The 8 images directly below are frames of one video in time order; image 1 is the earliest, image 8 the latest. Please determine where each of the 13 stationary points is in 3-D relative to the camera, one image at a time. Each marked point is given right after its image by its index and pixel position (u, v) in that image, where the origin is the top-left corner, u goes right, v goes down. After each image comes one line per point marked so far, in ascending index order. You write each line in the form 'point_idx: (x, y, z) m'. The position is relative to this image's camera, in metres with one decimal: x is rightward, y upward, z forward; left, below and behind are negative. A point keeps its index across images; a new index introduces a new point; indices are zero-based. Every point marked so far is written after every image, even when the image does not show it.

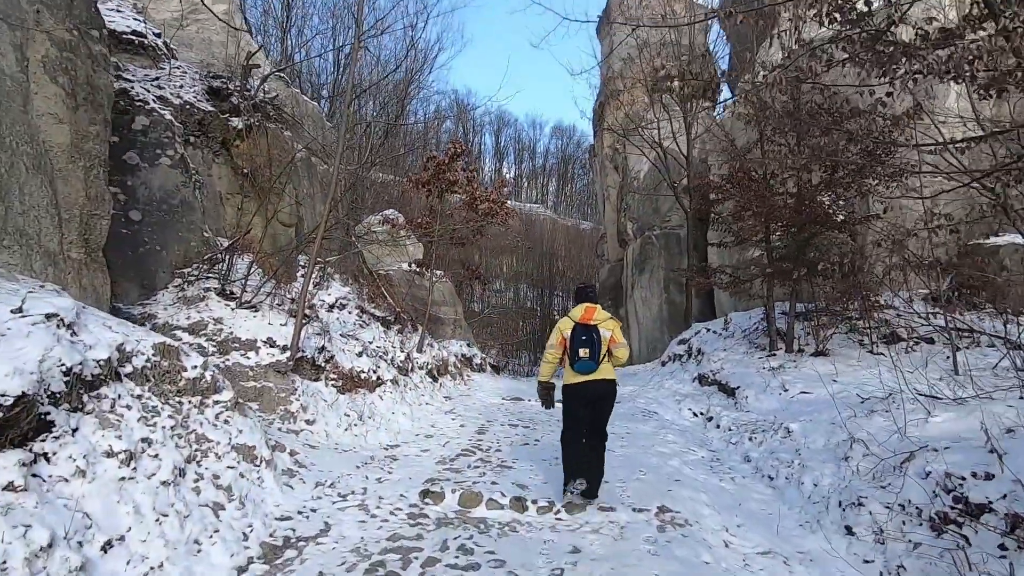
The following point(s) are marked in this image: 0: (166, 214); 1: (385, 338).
0: (-5.0, +1.1, +7.8) m
1: (-2.2, -0.9, +9.2) m
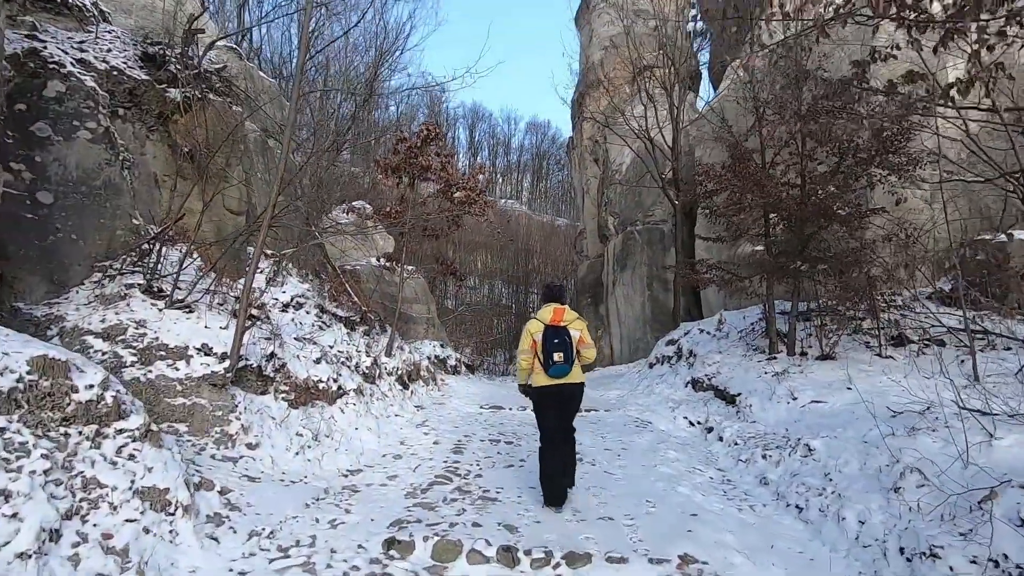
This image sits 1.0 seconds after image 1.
0: (-5.3, +1.1, +6.6) m
1: (-2.5, -0.8, +8.2) m
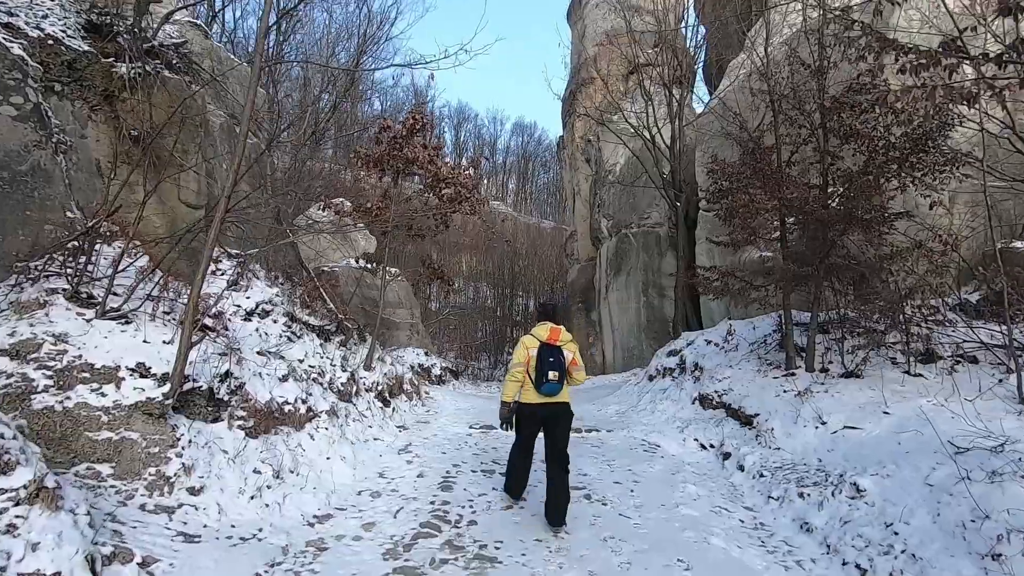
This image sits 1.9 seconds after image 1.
0: (-5.3, +1.1, +5.6) m
1: (-2.6, -0.9, +7.2) m
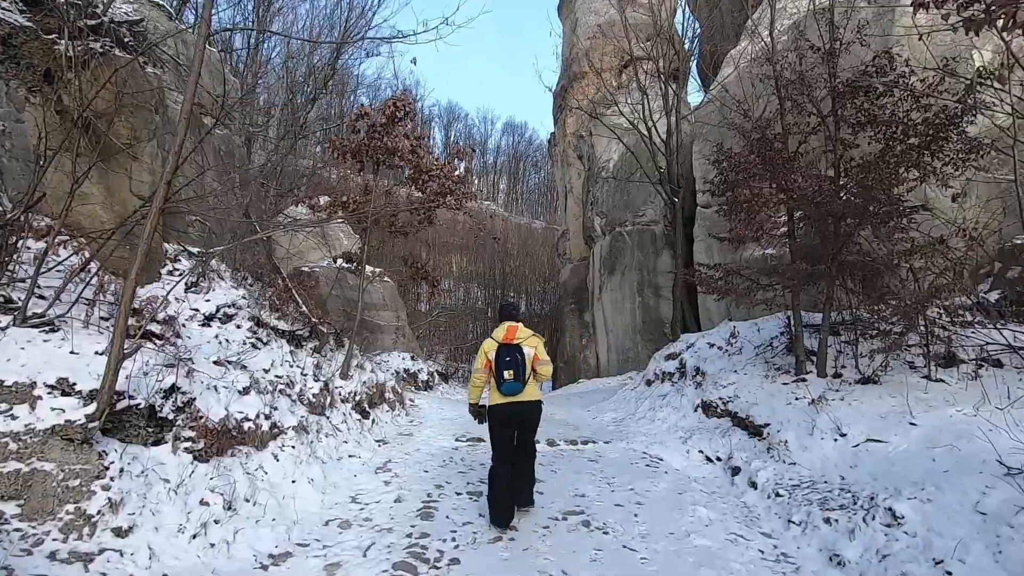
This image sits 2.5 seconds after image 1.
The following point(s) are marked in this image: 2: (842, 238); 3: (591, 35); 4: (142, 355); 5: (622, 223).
0: (-5.4, +1.1, +4.9) m
1: (-2.7, -0.9, +6.6) m
2: (+4.5, +0.7, +7.4) m
3: (+2.7, +8.8, +18.7) m
4: (-3.3, -0.6, +4.8) m
5: (+3.3, +2.0, +16.1) m
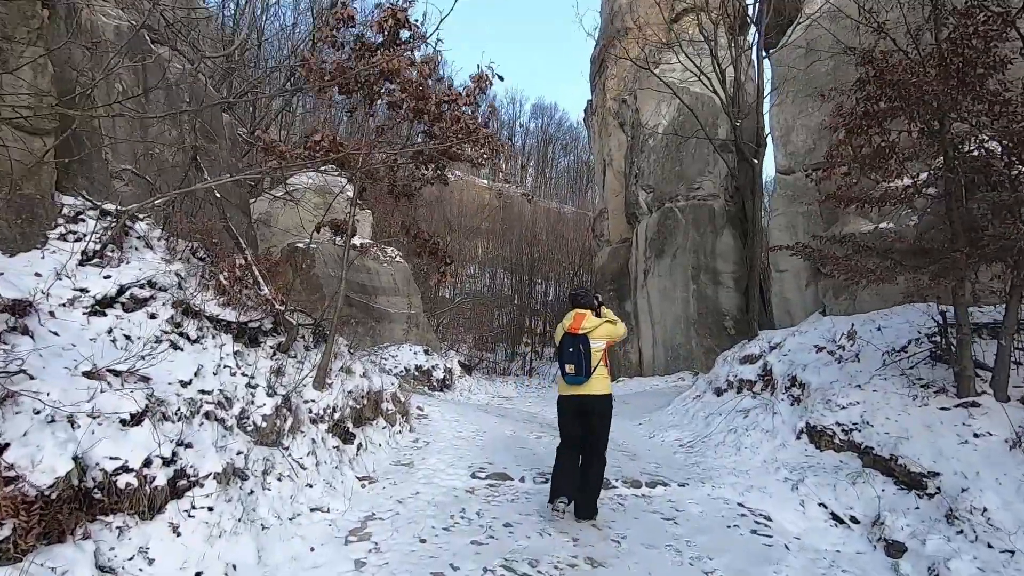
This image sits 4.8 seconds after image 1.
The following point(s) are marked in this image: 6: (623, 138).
0: (-5.1, +1.3, +2.9) m
1: (-2.4, -0.7, +4.5) m
2: (+4.9, +0.8, +5.0) m
3: (+3.8, +9.2, +16.1) m
4: (-3.0, -0.4, +2.8) m
5: (+4.2, +2.3, +13.8) m
6: (+3.6, +4.8, +17.2) m
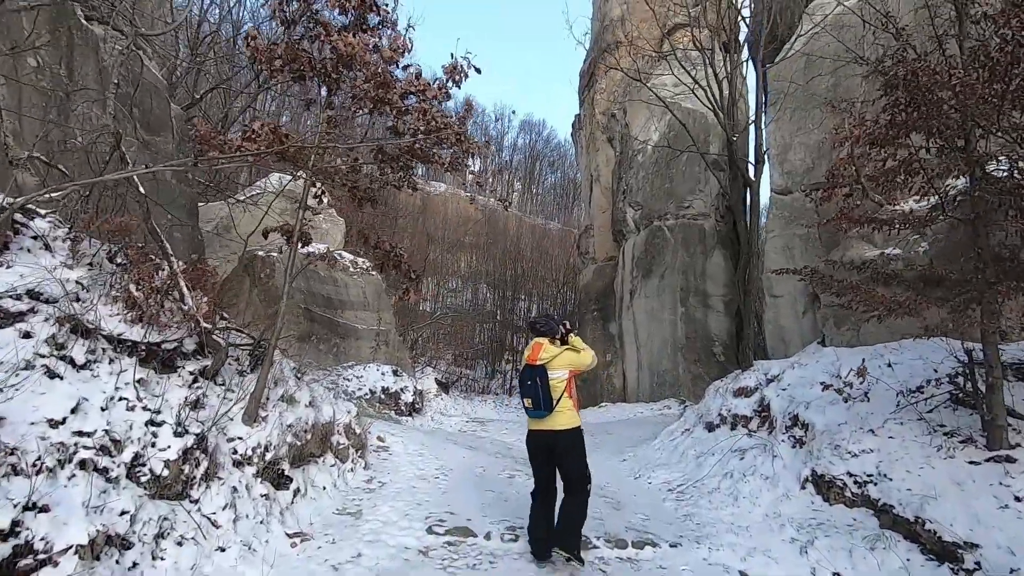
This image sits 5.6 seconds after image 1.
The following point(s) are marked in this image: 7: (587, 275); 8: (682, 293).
0: (-5.2, +1.3, +2.1) m
1: (-2.6, -0.8, +3.7) m
2: (+4.7, +0.5, +4.4) m
3: (+3.5, +8.6, +15.7) m
4: (-3.2, -0.4, +1.9) m
5: (+3.7, +1.8, +13.2) m
6: (+3.1, +4.2, +16.6) m
7: (+2.4, +0.4, +17.1) m
8: (+3.9, -0.1, +12.4) m
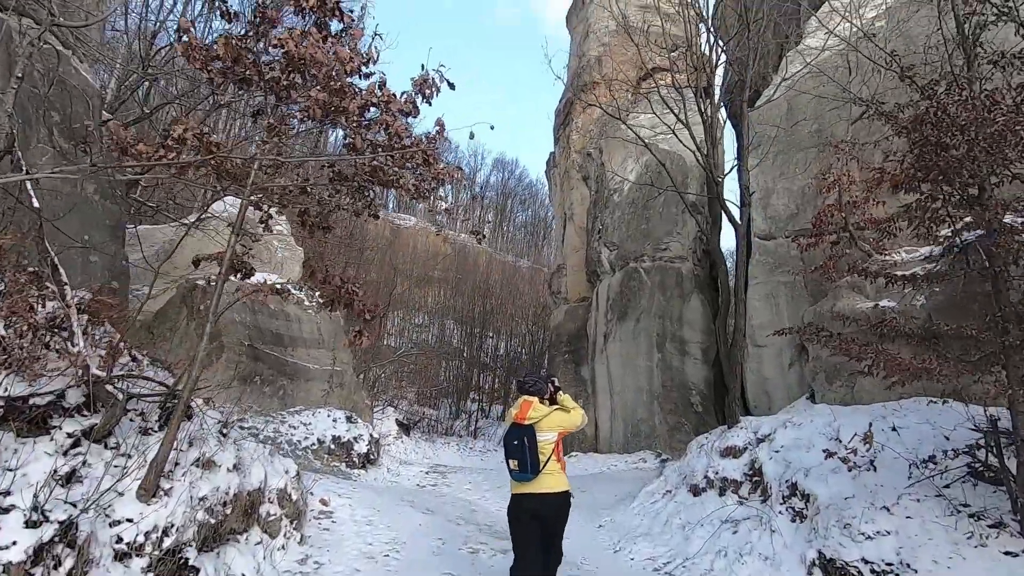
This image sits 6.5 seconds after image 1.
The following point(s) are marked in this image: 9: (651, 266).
0: (-5.2, +1.3, +1.1) m
1: (-2.8, -1.0, +2.8) m
2: (+4.5, 0.0, +4.0) m
3: (+2.8, +7.4, +15.7) m
4: (-3.3, -0.5, +1.0) m
5: (+3.0, +0.7, +12.7) m
6: (+2.3, +2.9, +16.3) m
7: (+1.5, -0.8, +16.5) m
8: (+3.3, -1.1, +11.8) m
9: (+3.2, +0.5, +12.4) m
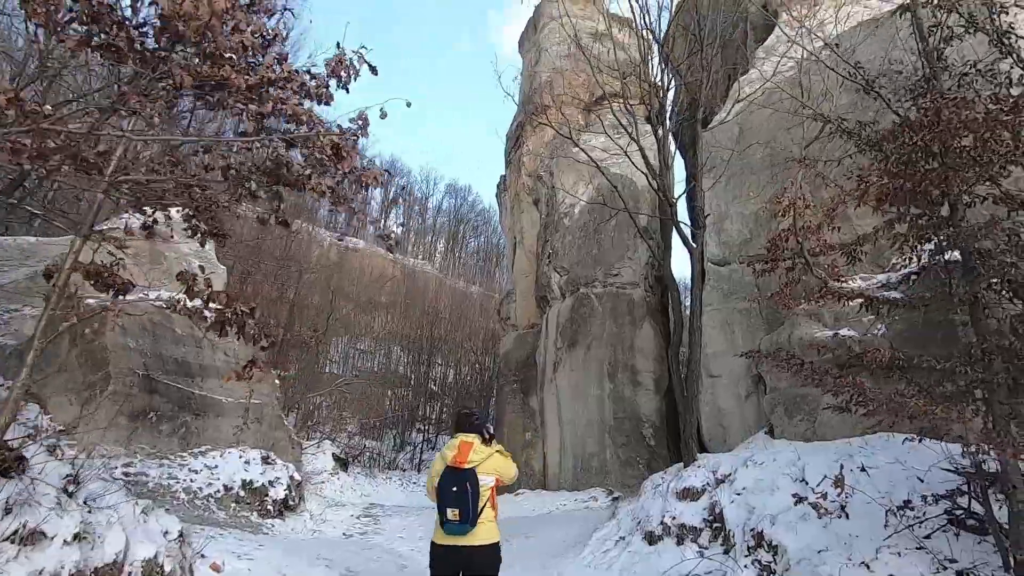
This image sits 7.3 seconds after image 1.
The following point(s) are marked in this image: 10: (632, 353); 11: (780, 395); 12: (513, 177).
0: (-5.4, +1.4, 0.0) m
1: (-3.1, -1.0, +1.7) m
2: (+4.1, -0.2, +3.6) m
3: (+1.4, +6.7, +15.5) m
4: (-3.4, -0.4, -0.1) m
5: (+1.8, +0.1, +12.2) m
6: (+0.7, +2.2, +15.9) m
7: (-0.1, -1.6, +15.8) m
8: (+2.1, -1.7, +11.3) m
9: (+2.0, -0.1, +11.9) m
10: (+2.6, -1.4, +11.4) m
11: (+3.5, -1.4, +7.1) m
12: (+0.1, +3.7, +17.4) m
